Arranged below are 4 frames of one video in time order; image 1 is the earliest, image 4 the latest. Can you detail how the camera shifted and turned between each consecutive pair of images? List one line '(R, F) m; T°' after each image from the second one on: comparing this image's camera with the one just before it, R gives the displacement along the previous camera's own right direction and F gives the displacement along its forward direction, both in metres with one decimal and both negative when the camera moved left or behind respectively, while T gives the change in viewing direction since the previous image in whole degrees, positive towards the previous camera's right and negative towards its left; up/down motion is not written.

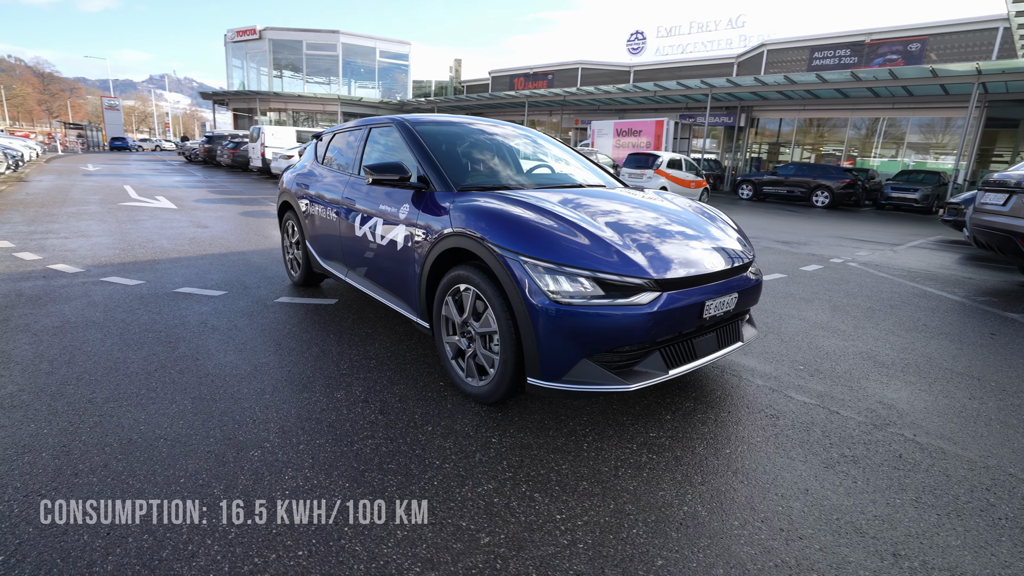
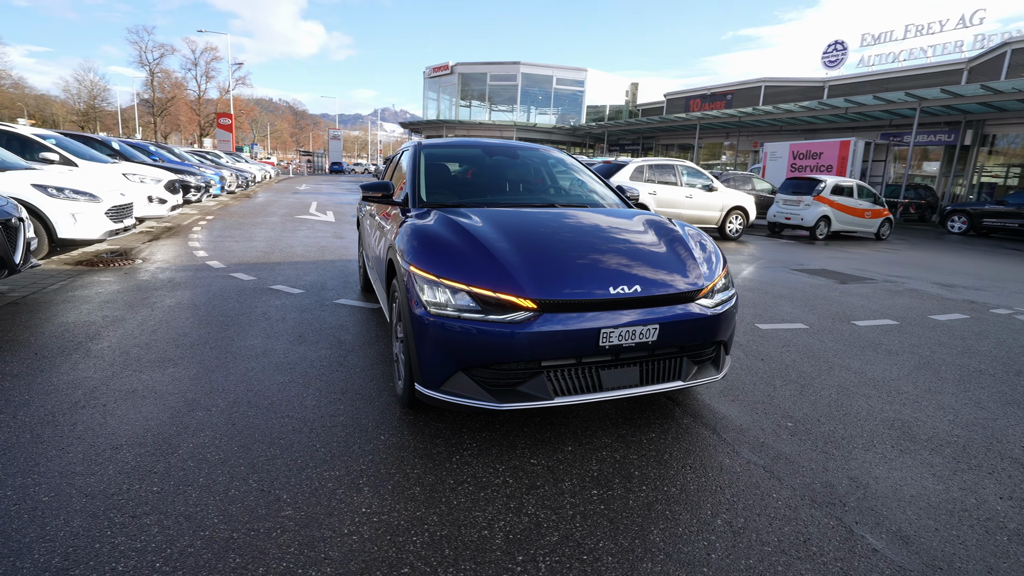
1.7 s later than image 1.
(+1.4, +0.2) m; -19°
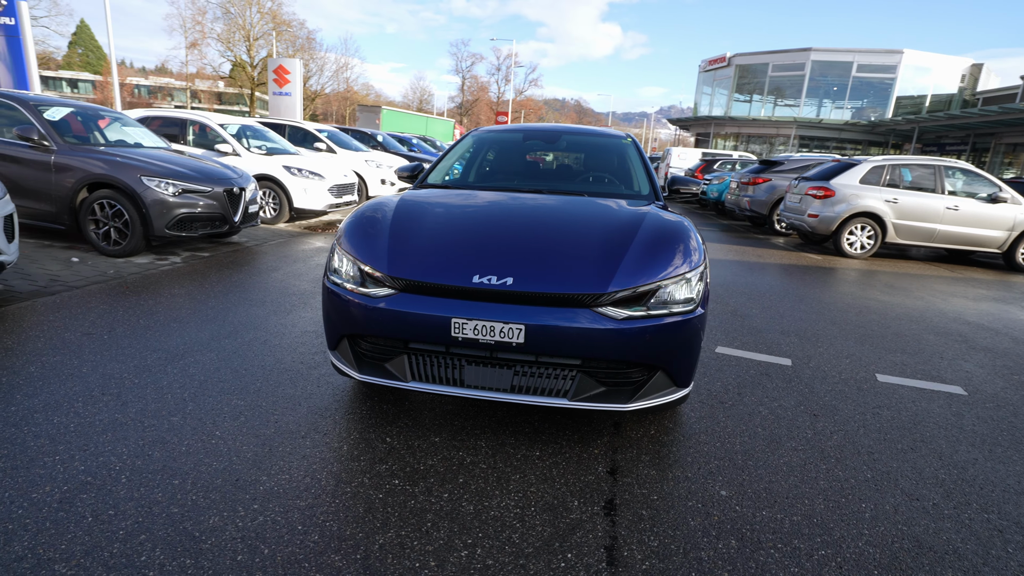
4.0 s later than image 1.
(+1.7, +0.5) m; -27°
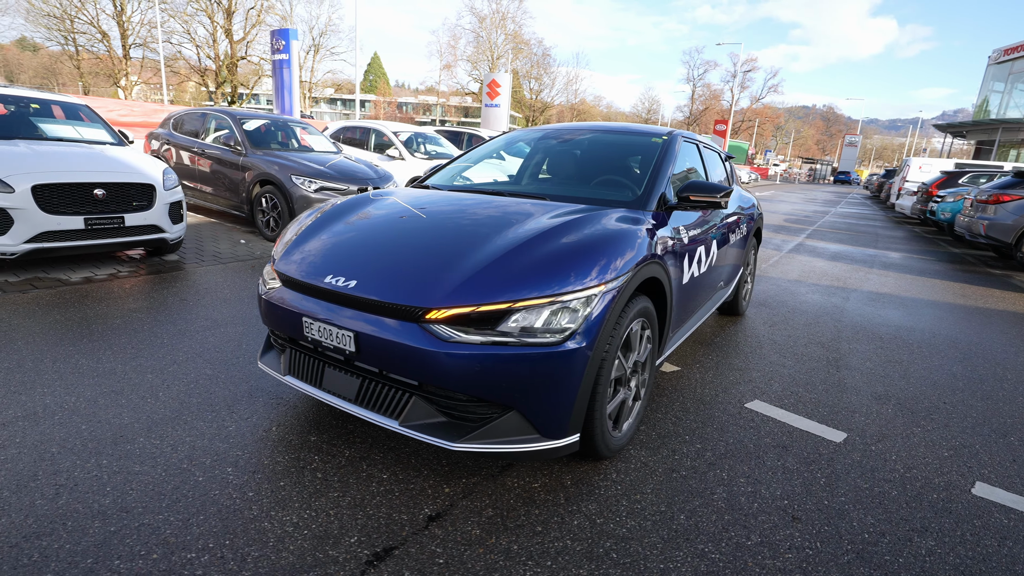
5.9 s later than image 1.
(+1.4, +0.6) m; -23°
